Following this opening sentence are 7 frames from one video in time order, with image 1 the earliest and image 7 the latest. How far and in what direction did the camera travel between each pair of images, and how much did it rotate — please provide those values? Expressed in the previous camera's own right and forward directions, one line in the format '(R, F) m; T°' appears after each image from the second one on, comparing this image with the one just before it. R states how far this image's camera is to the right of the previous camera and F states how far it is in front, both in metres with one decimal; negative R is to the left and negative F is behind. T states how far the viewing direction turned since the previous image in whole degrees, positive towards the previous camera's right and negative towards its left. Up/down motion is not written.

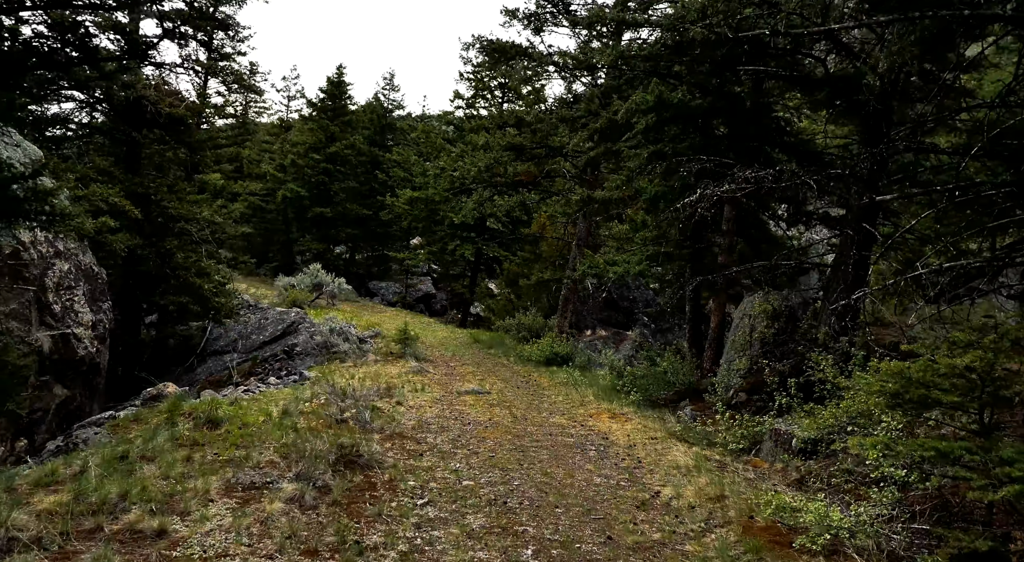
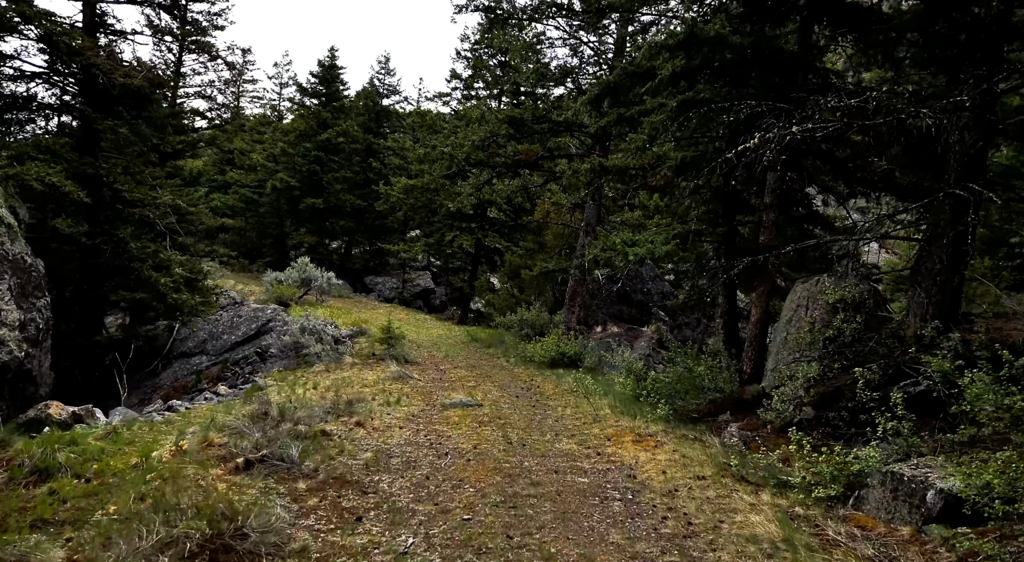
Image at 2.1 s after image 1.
(+0.2, +3.0) m; 0°
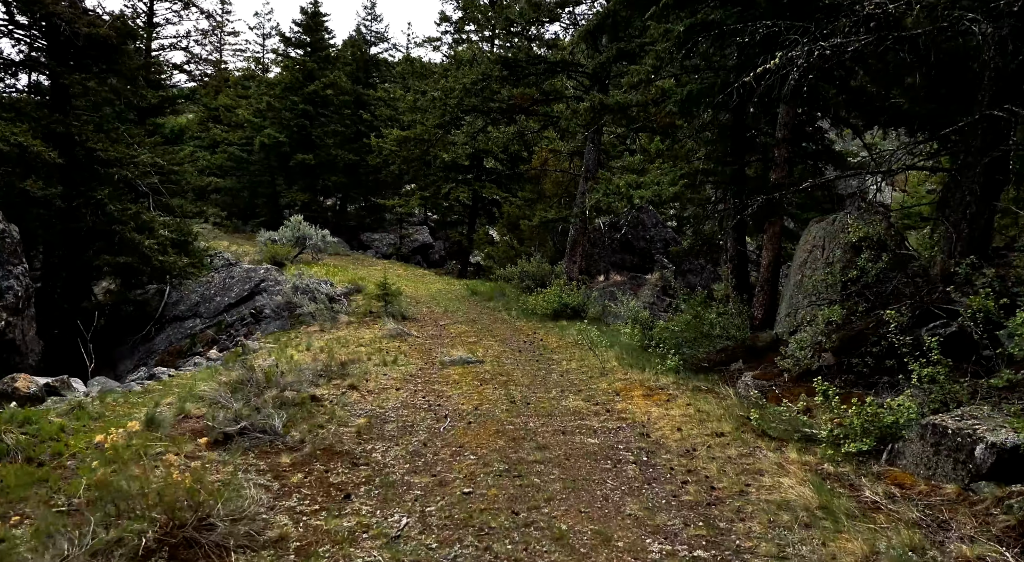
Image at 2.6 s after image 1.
(0.0, +0.6) m; 0°
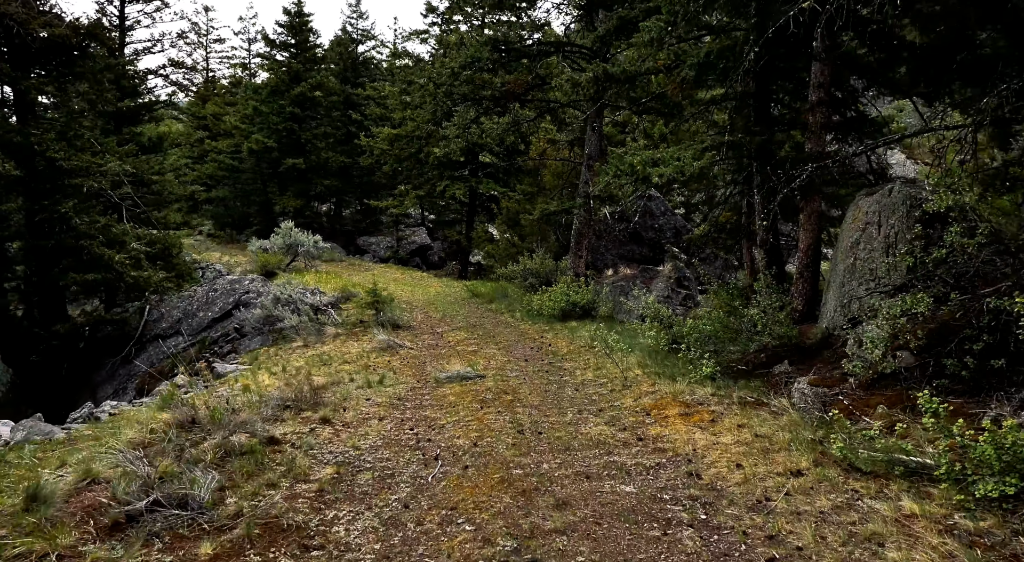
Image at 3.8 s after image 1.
(0.0, +1.7) m; 0°
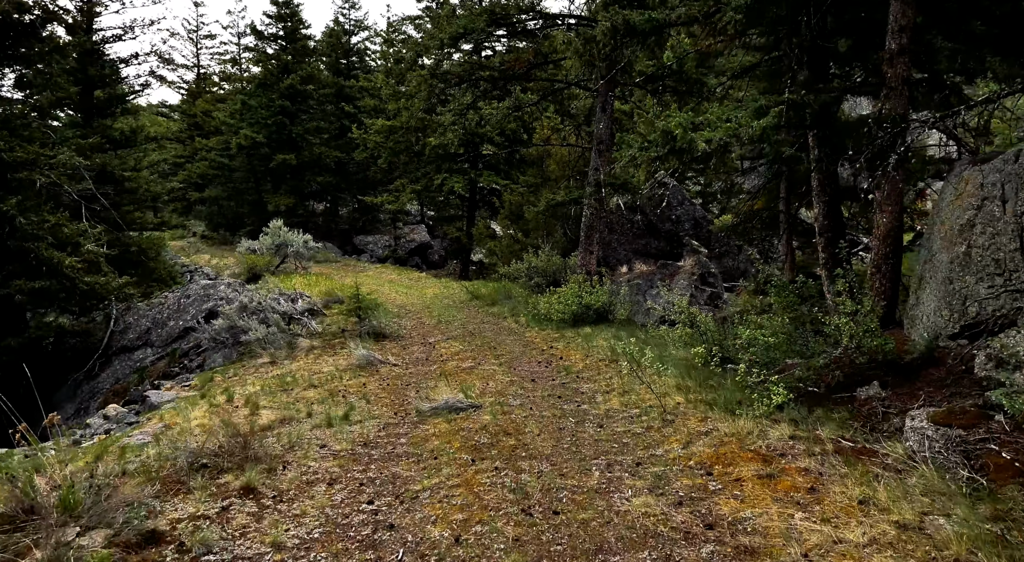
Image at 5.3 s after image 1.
(0.0, +2.3) m; 0°
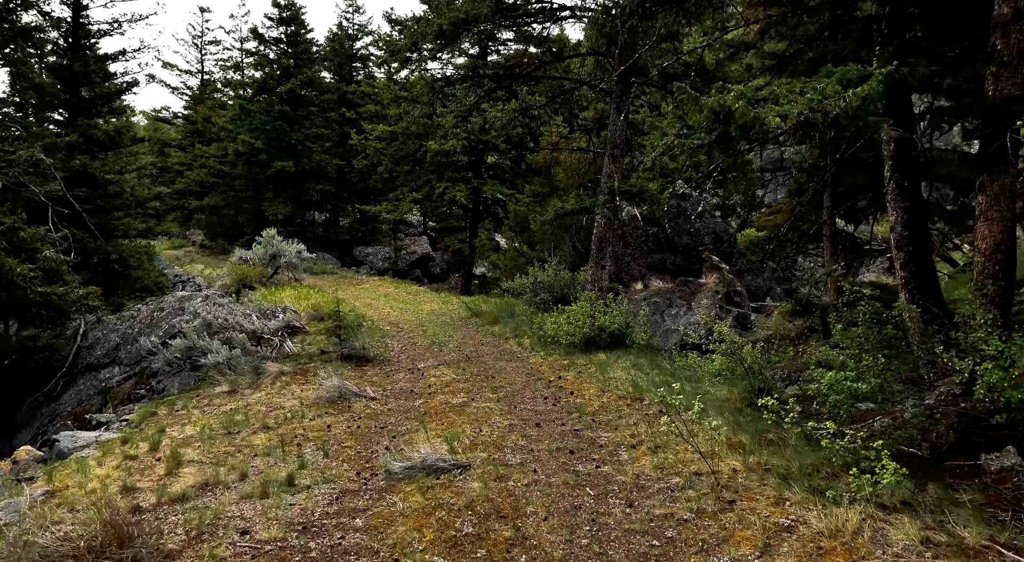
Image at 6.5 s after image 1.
(0.0, +1.9) m; 0°
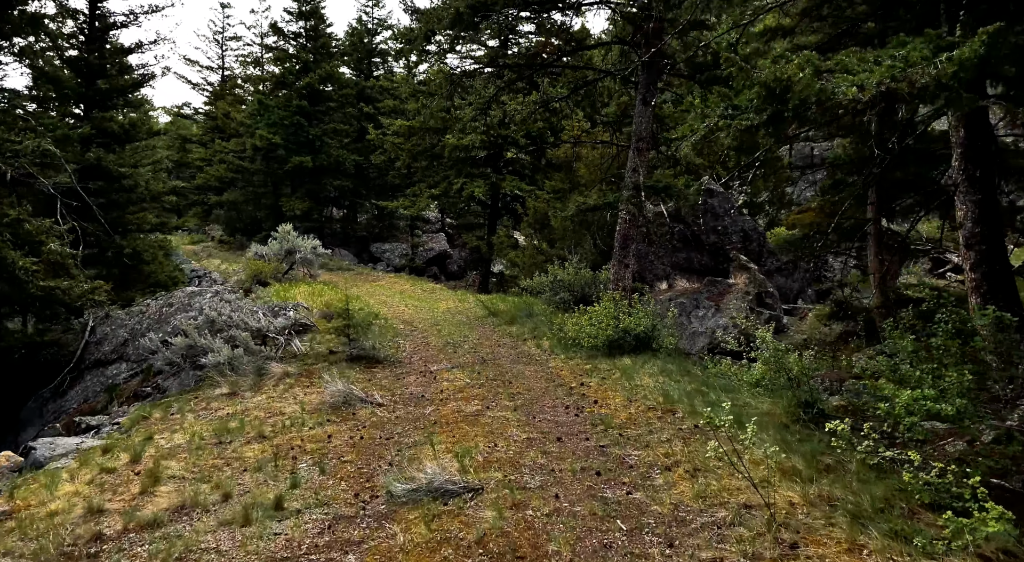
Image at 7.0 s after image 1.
(0.0, +0.8) m; -1°
